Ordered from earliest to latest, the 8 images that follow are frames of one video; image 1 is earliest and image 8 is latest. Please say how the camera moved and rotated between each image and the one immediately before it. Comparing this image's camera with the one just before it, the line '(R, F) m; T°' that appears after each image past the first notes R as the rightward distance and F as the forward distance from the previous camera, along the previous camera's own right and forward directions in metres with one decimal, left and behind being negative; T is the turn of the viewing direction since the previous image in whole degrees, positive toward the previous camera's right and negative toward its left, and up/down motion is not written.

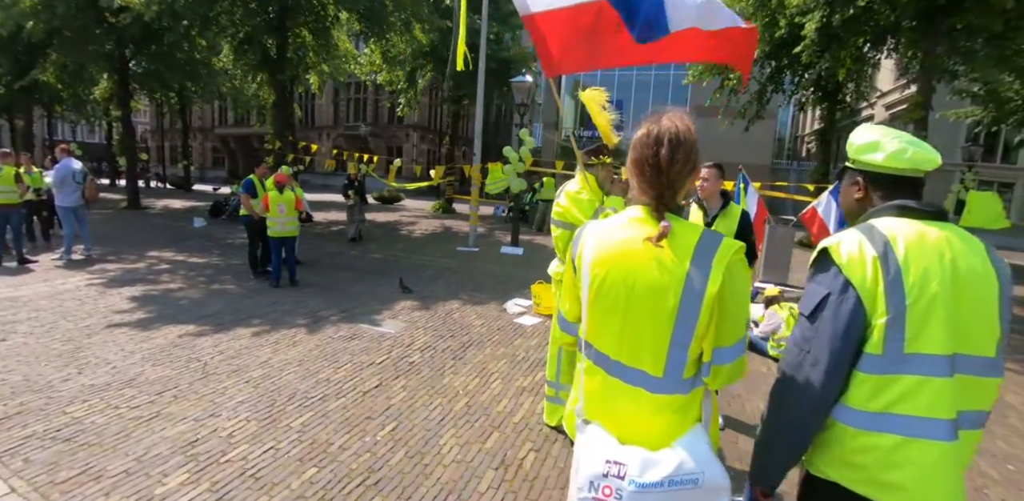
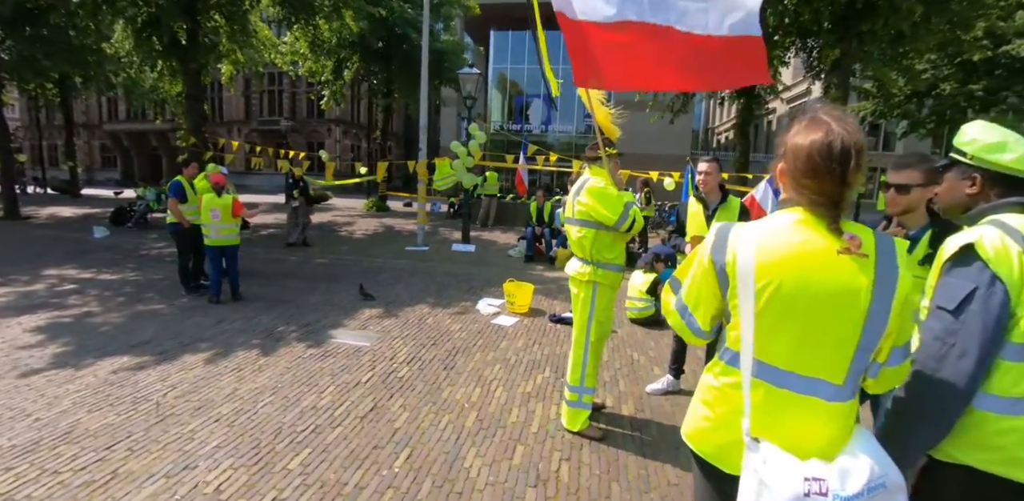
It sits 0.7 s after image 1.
(-0.7, +0.3) m; +10°
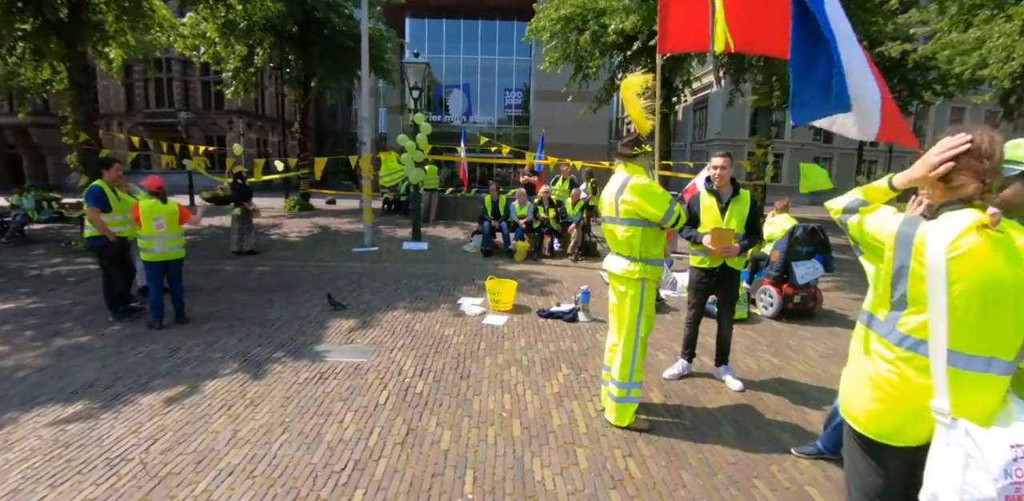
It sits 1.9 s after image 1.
(-1.0, +0.3) m; +11°
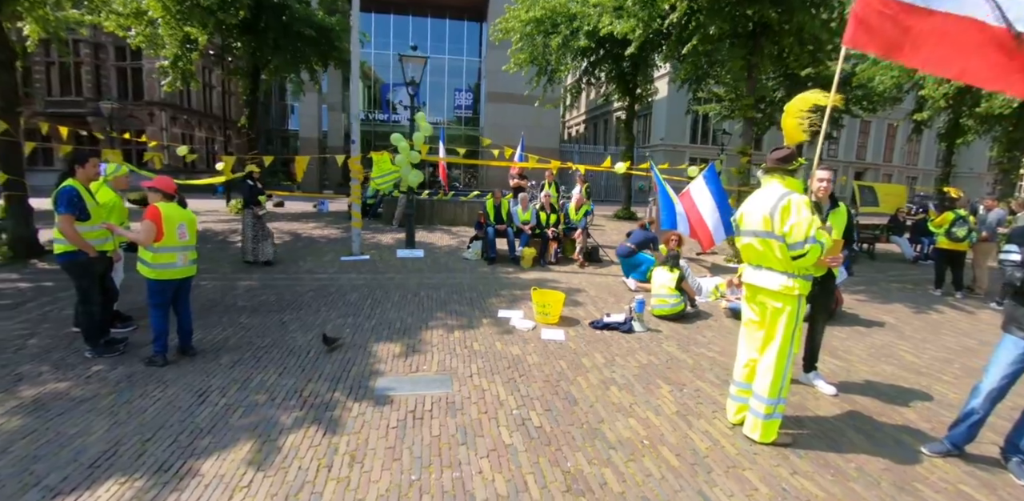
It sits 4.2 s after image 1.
(-1.6, +0.6) m; +10°
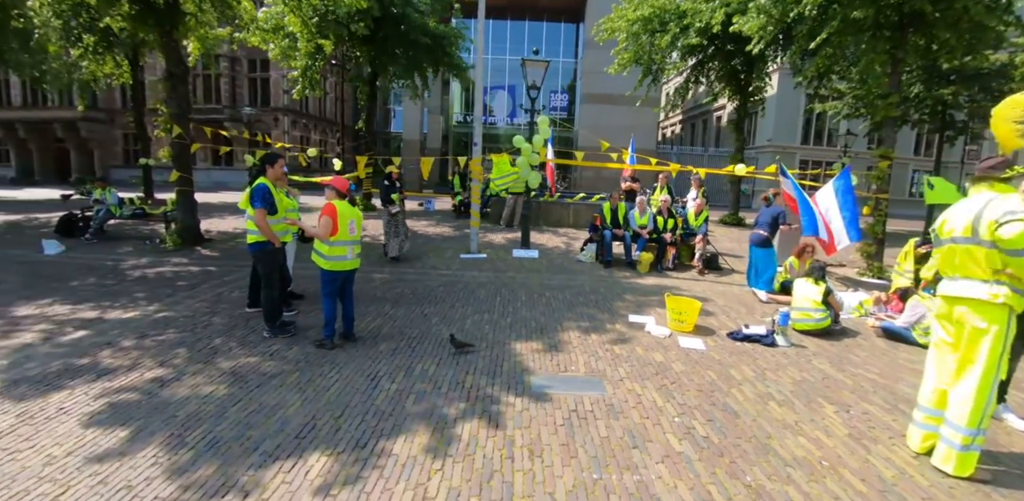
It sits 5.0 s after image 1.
(-0.7, -0.1) m; -9°
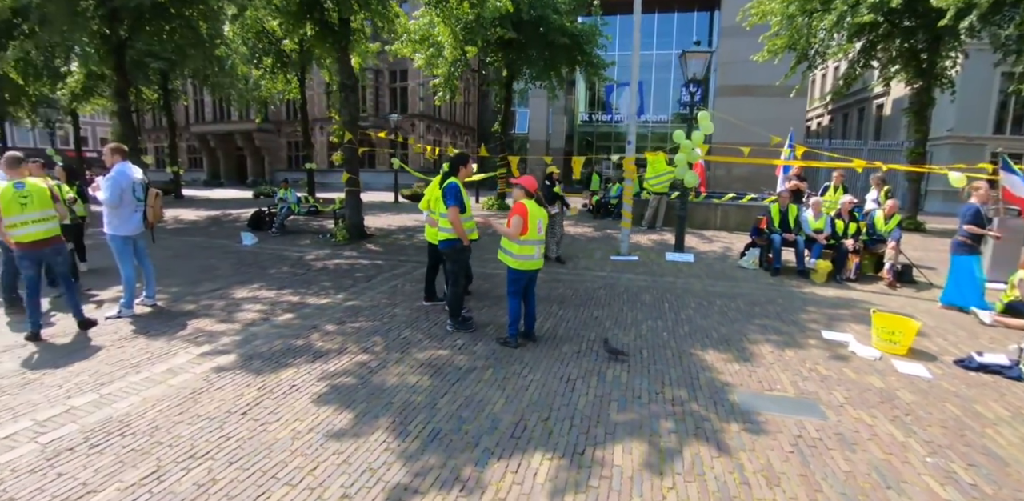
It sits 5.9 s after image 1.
(-0.8, 0.0) m; -12°
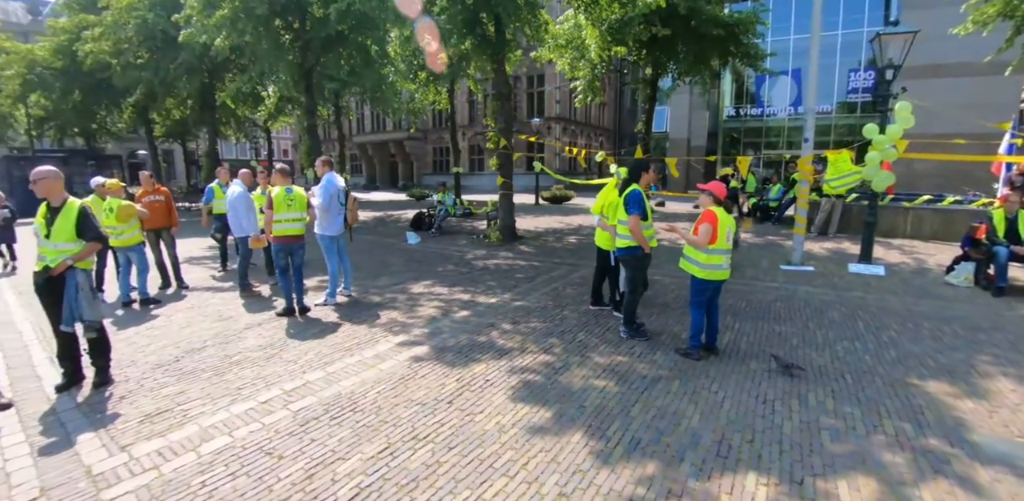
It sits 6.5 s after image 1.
(-0.7, -0.2) m; -14°
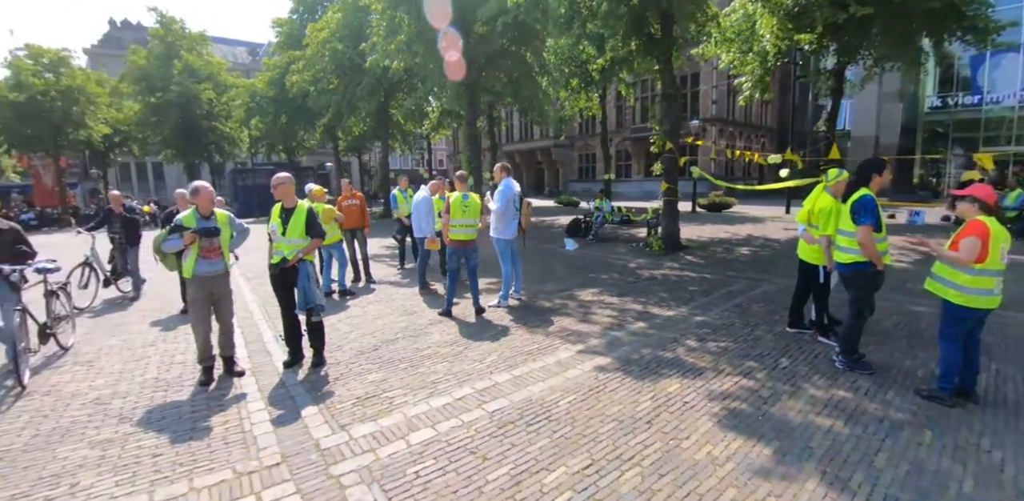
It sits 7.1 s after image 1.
(-0.6, +0.1) m; -16°
